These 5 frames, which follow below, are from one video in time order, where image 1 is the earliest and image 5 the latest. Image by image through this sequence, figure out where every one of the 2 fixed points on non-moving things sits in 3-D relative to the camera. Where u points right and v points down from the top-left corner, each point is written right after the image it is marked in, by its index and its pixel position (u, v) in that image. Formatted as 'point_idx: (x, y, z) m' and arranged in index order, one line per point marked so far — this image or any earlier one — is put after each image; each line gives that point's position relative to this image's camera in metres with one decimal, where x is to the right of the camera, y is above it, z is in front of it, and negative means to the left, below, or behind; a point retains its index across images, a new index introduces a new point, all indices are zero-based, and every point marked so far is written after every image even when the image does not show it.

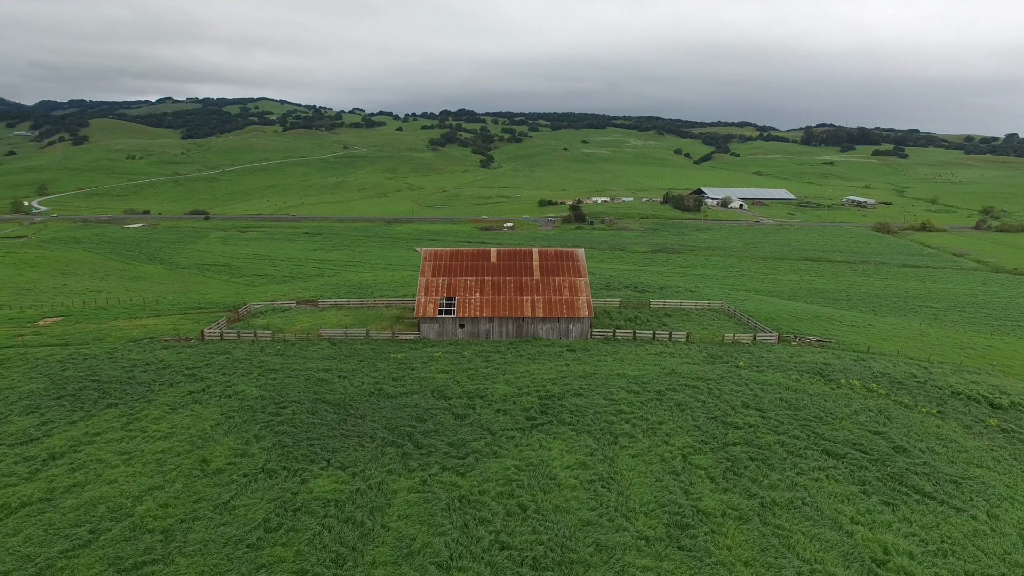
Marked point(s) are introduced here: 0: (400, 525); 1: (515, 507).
0: (-3.3, -6.9, +18.1) m
1: (0.0, -6.8, +19.3) m
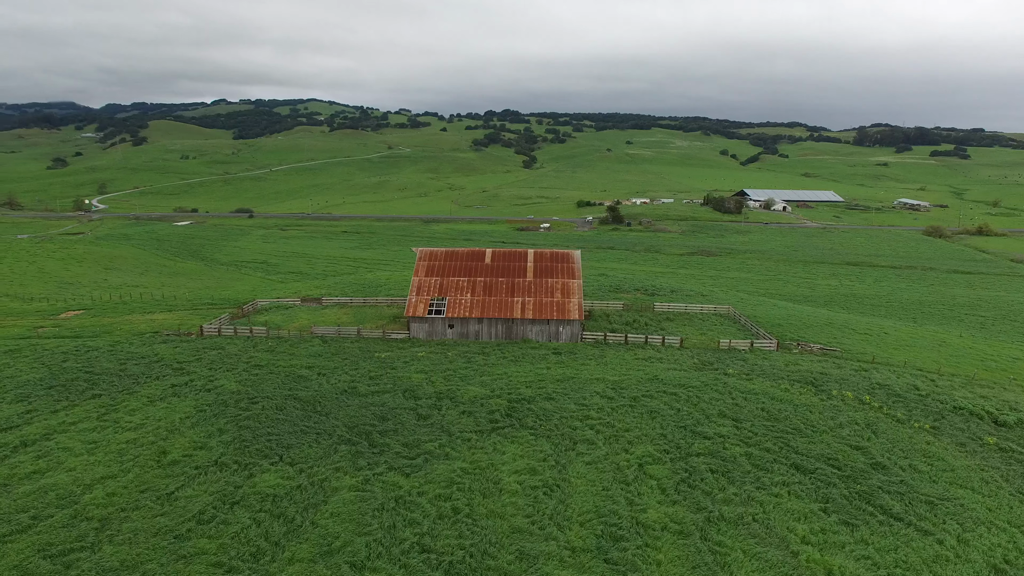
0: (-5.4, -6.9, +18.3) m
1: (-2.1, -6.9, +19.2) m
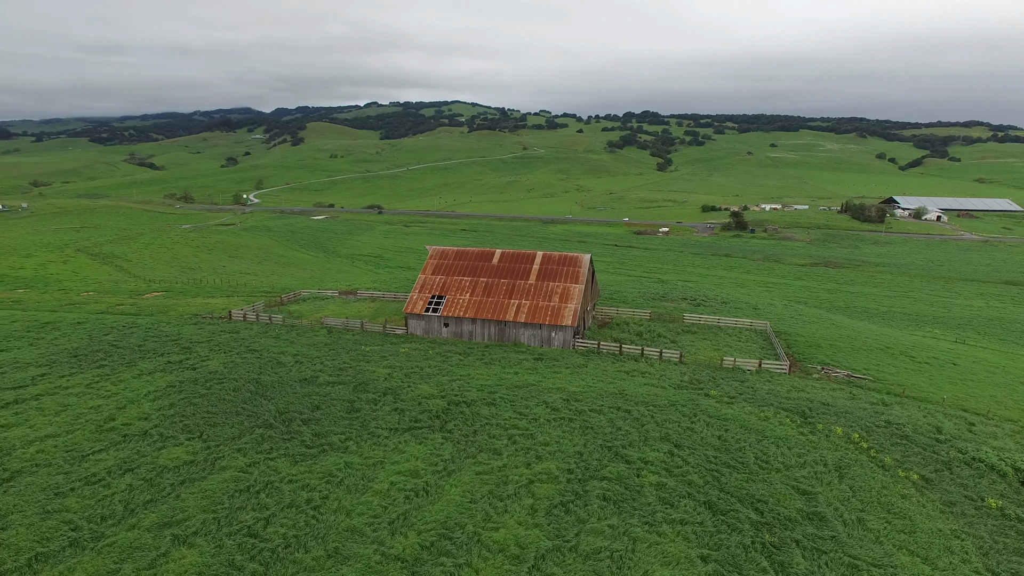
0: (-10.2, -6.6, +19.5) m
1: (-6.7, -6.7, +19.7) m
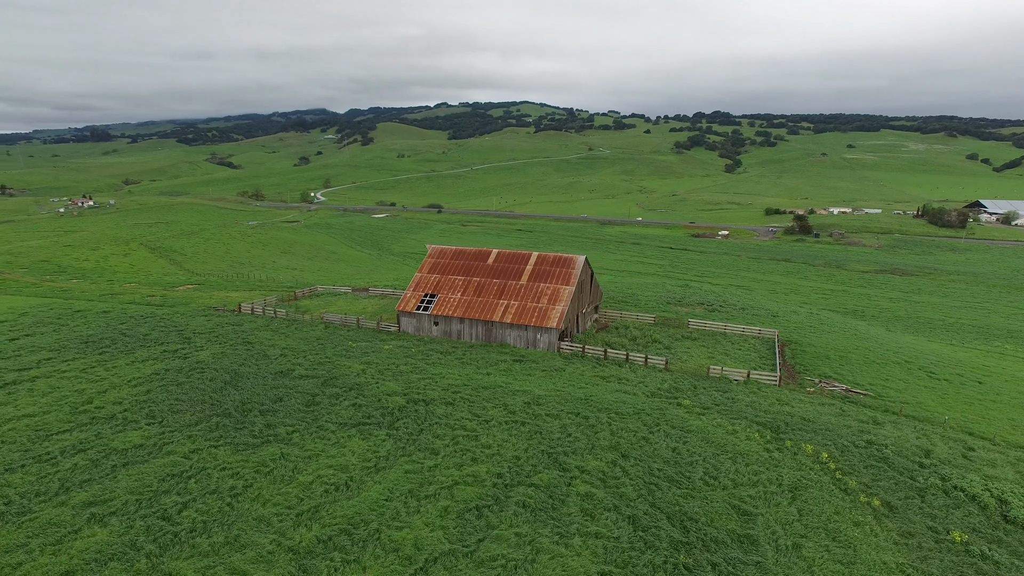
0: (-12.9, -6.4, +20.5) m
1: (-9.4, -6.6, +20.3) m
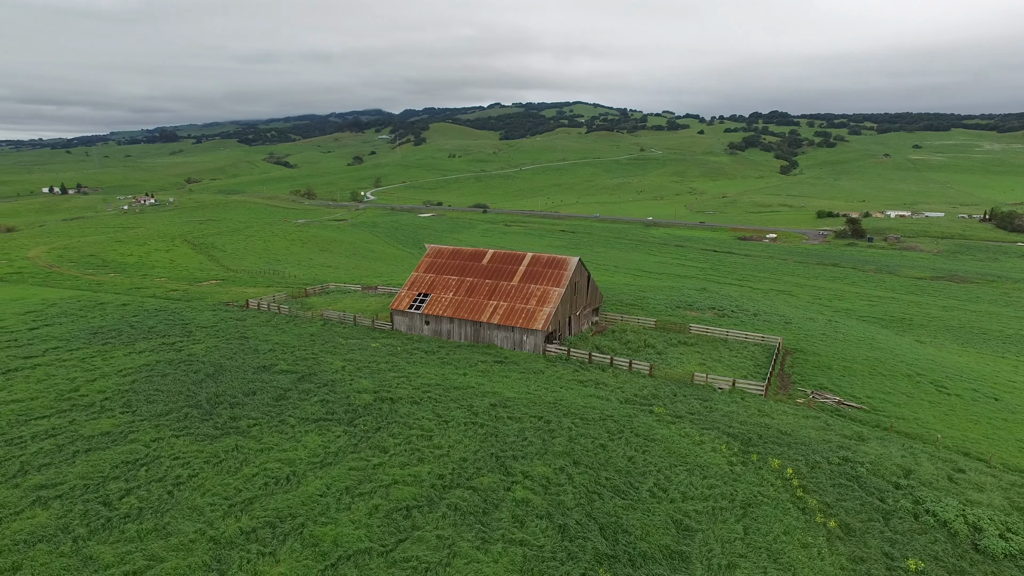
0: (-15.0, -6.1, +21.4) m
1: (-11.6, -6.4, +21.0) m
